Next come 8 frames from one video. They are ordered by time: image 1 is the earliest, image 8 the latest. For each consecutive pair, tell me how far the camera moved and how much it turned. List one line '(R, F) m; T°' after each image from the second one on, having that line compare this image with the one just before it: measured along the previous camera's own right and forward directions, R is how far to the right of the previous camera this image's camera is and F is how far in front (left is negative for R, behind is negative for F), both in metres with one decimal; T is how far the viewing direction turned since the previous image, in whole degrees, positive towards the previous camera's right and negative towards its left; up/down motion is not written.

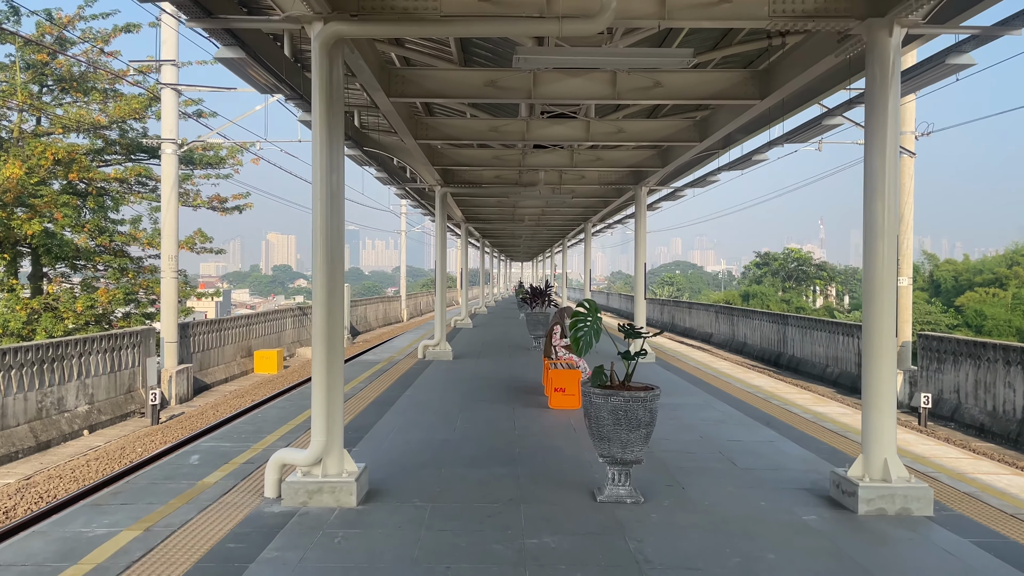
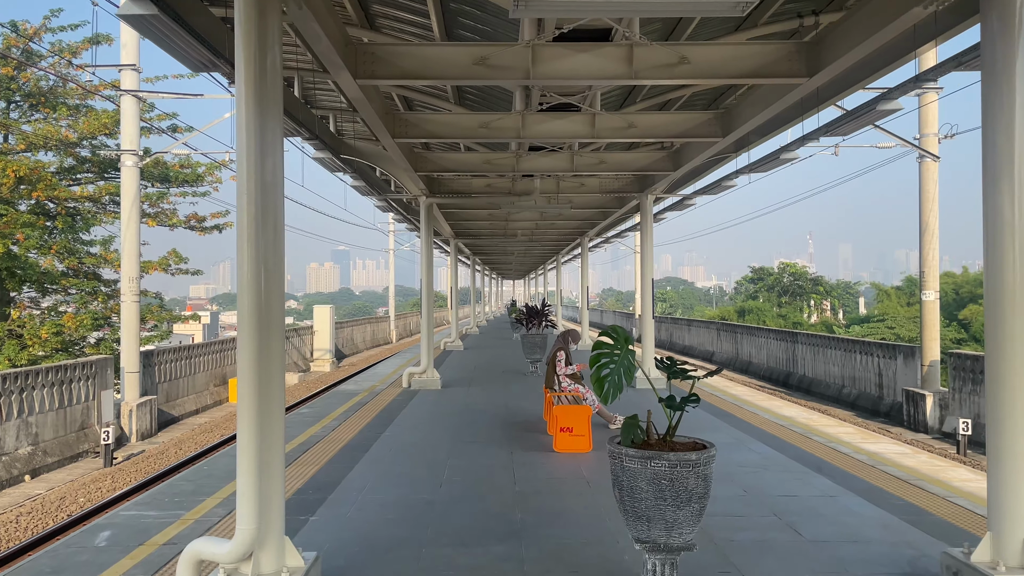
(0.0, +1.2) m; +1°
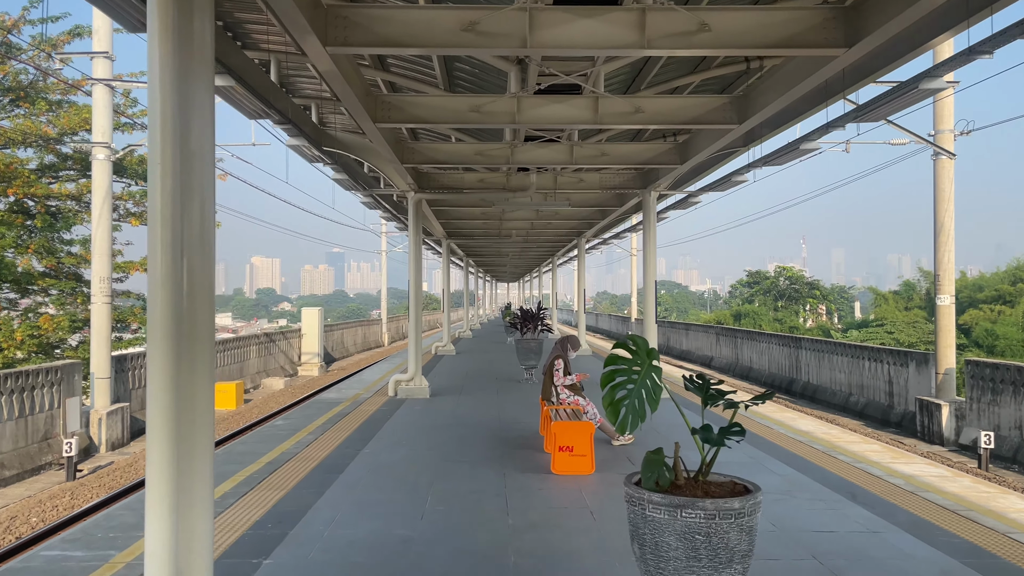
(0.0, +0.7) m; 0°
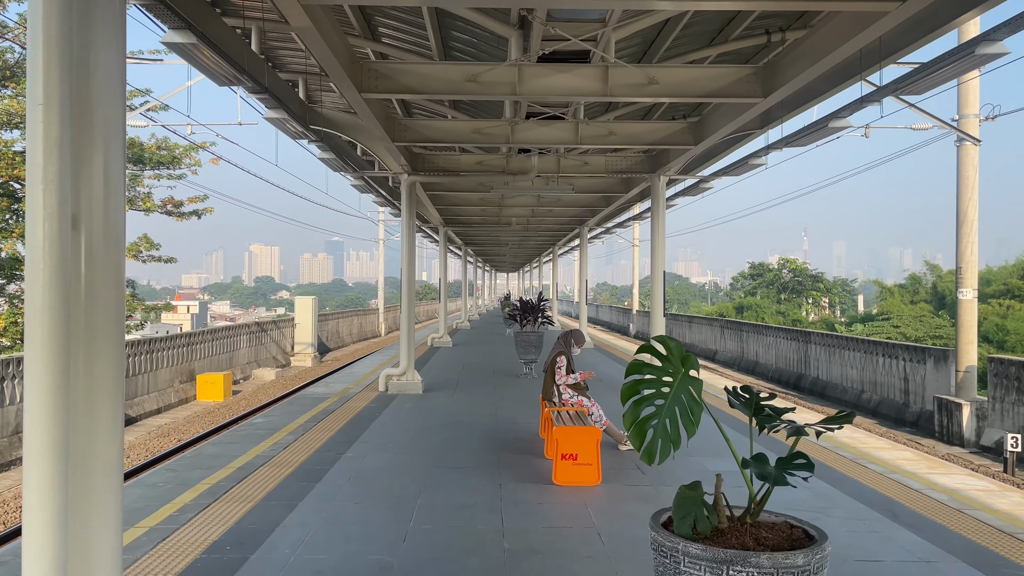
(0.0, +0.6) m; 0°
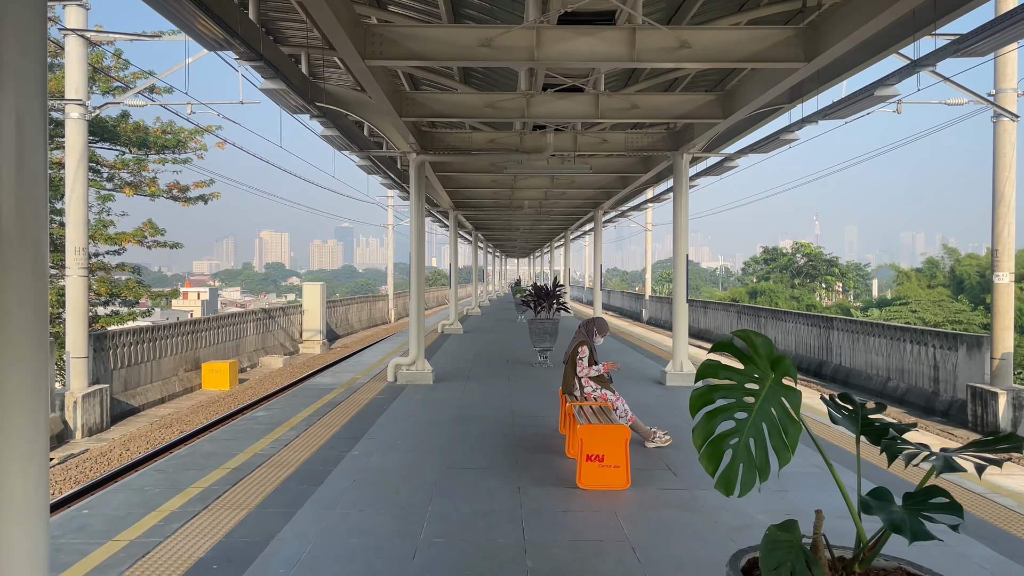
(-0.1, +0.5) m; -1°
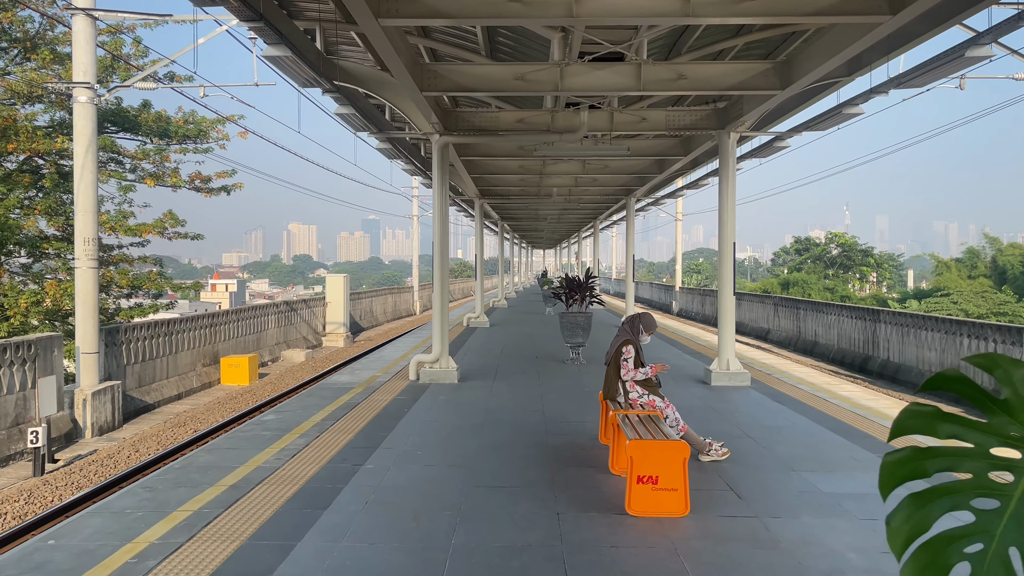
(-0.1, +0.7) m; -2°
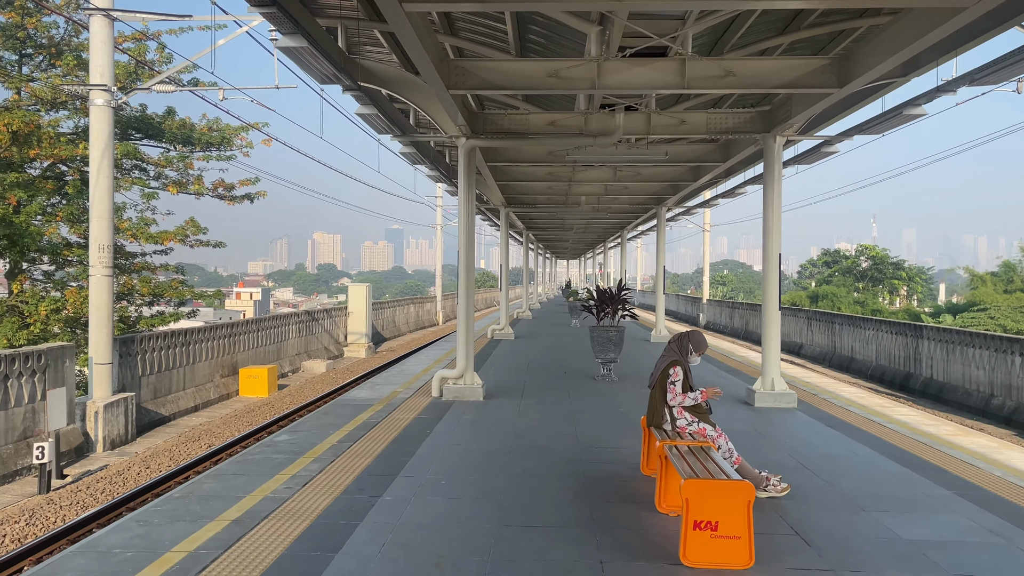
(-0.1, +0.5) m; -2°
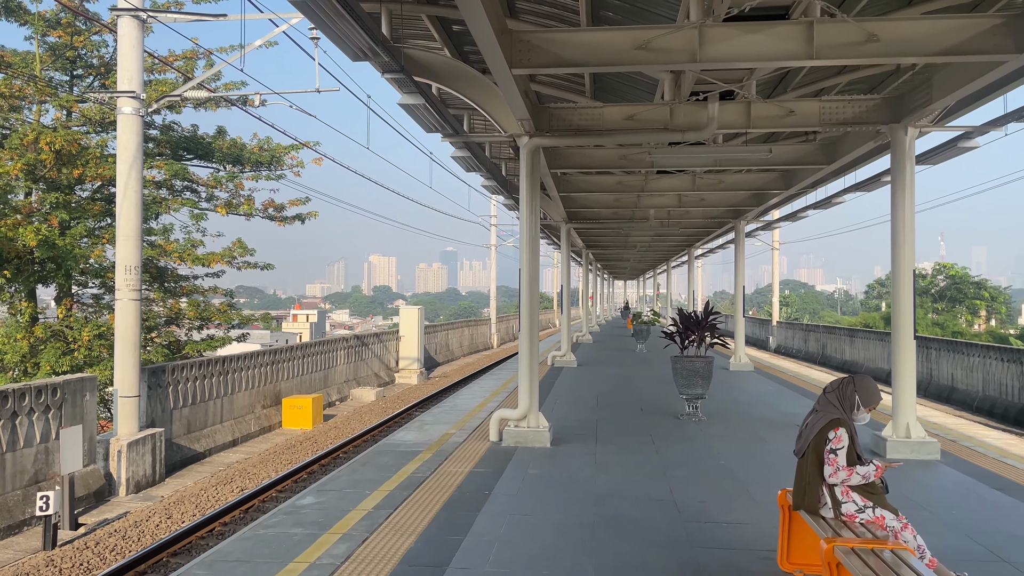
(-0.2, +1.2) m; -4°
